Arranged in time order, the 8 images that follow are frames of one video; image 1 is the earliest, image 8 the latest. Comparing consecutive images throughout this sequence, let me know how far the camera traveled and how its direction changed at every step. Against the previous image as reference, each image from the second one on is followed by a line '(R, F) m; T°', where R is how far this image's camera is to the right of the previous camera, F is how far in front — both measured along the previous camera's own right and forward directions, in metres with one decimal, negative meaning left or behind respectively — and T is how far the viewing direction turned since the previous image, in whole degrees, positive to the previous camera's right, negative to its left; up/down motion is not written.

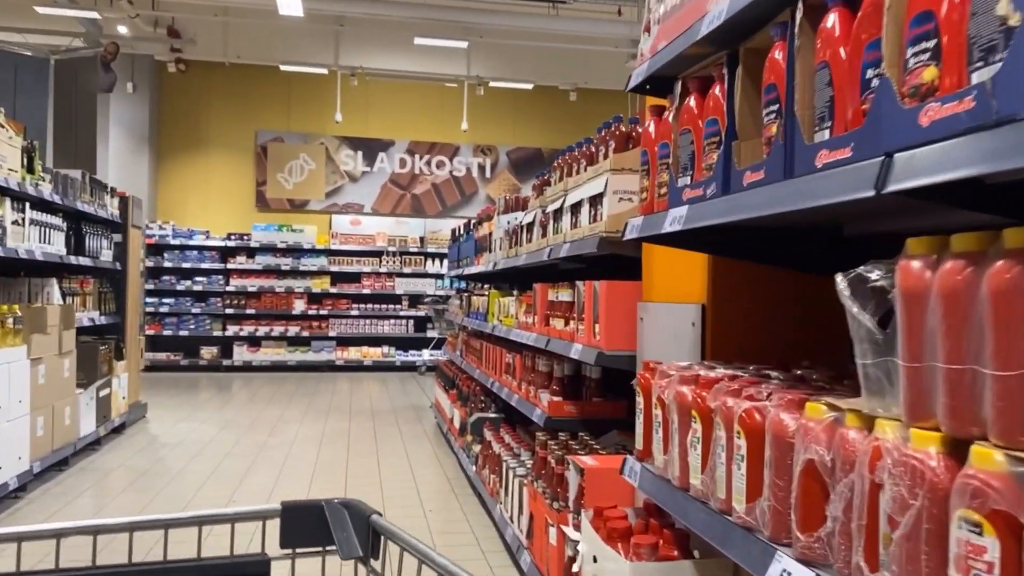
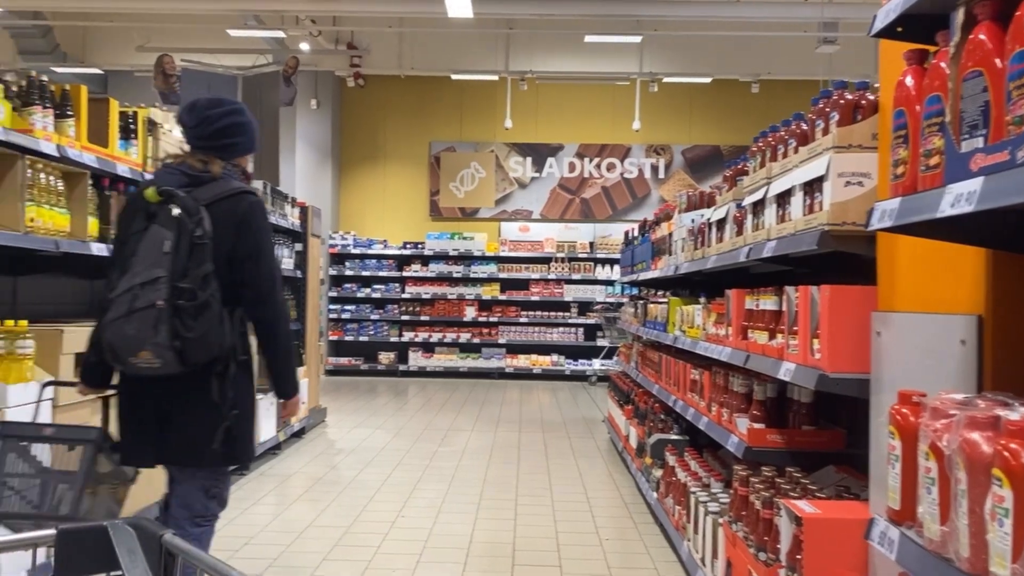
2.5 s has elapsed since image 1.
(-0.1, +0.3) m; -12°
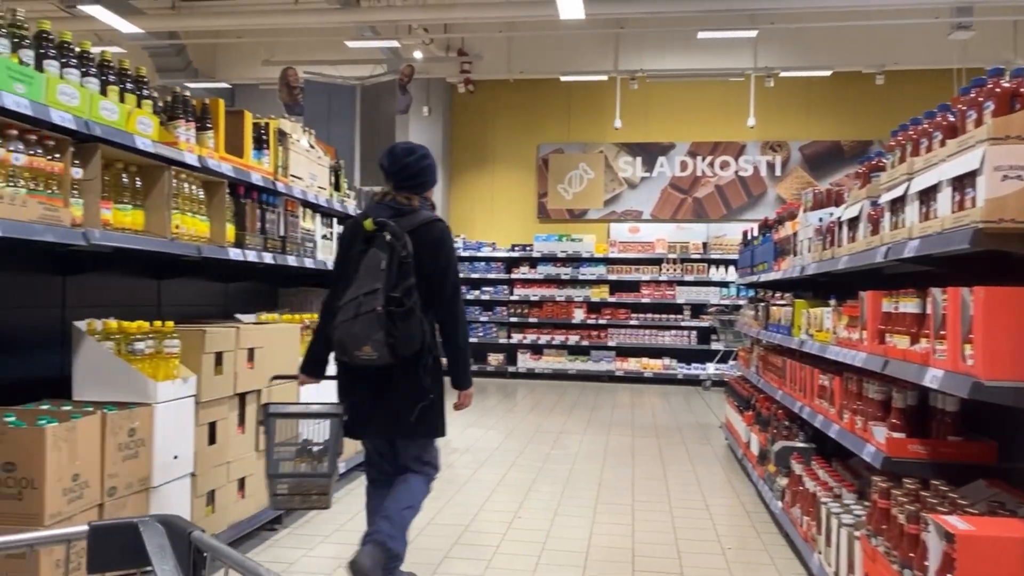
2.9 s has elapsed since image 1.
(-0.1, 0.0) m; -7°
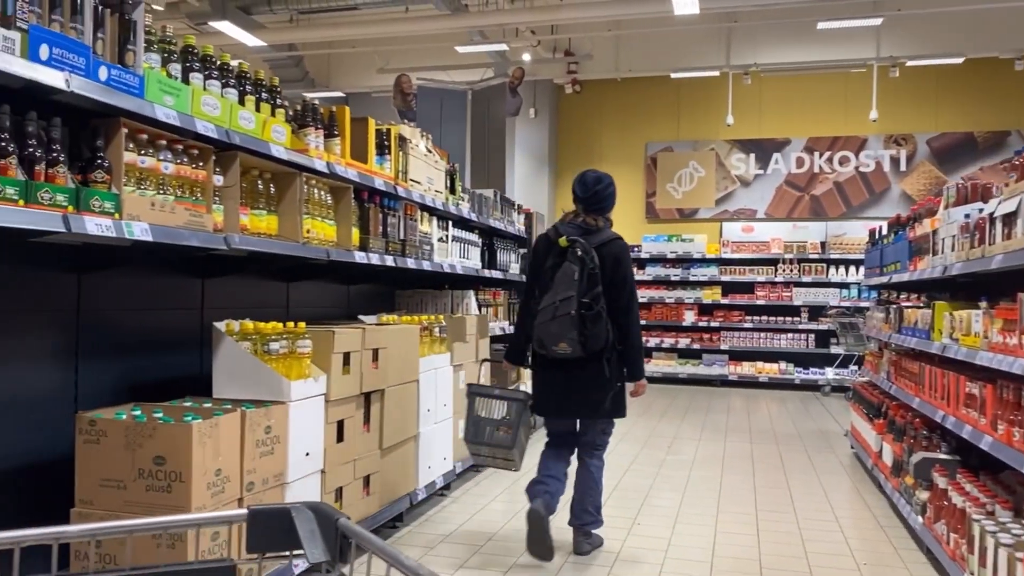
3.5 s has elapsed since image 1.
(-0.1, 0.0) m; -7°
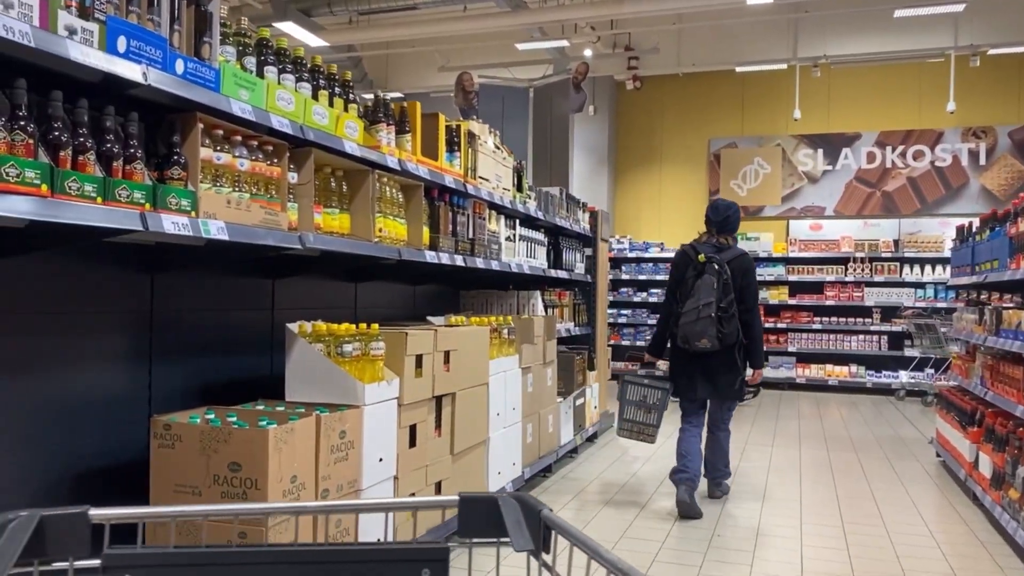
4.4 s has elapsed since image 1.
(-0.1, +0.1) m; -4°
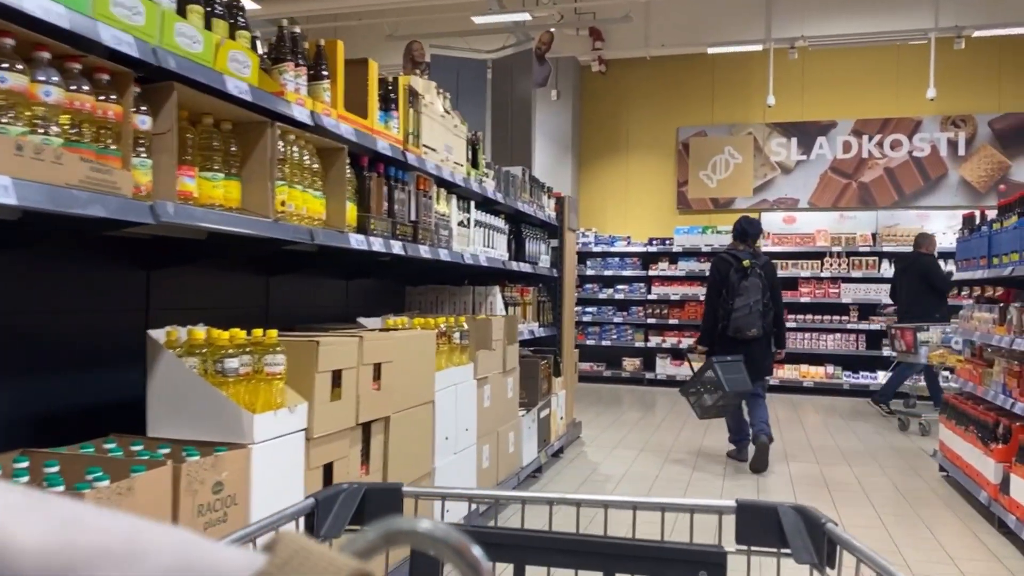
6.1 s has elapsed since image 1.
(0.0, +0.7) m; +3°
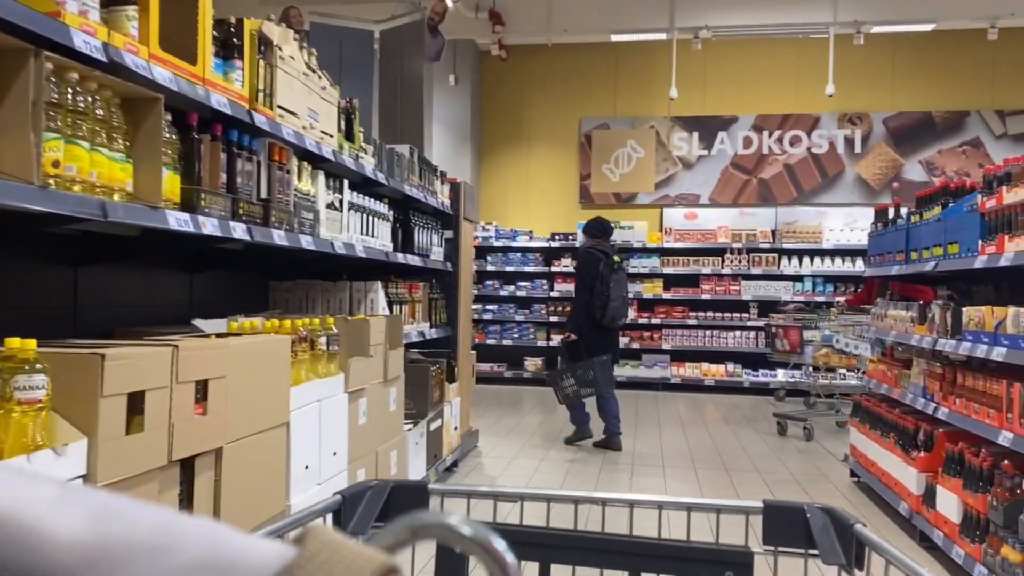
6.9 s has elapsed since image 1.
(+0.1, +0.5) m; +7°
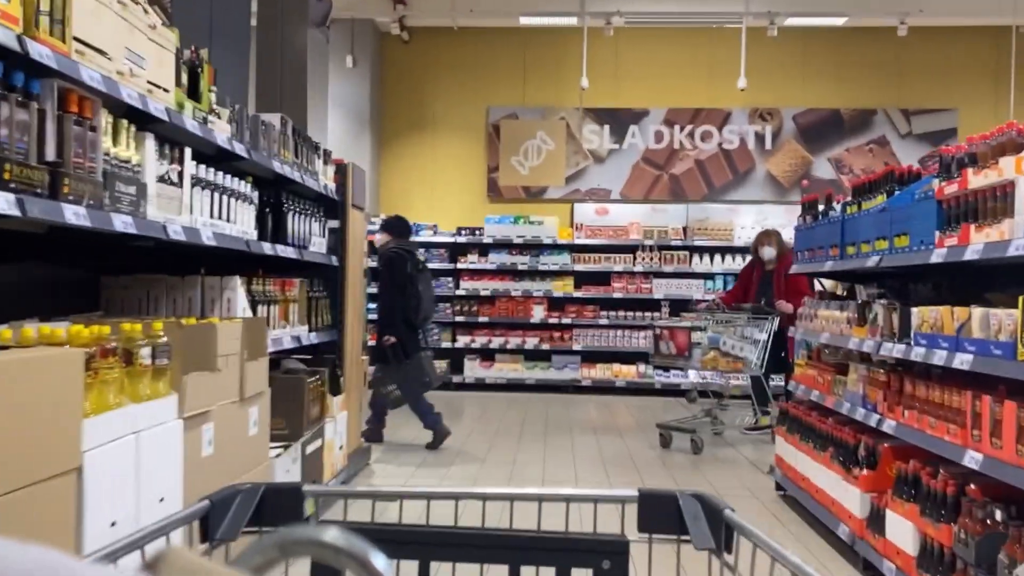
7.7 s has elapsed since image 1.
(+0.1, +0.5) m; +6°
